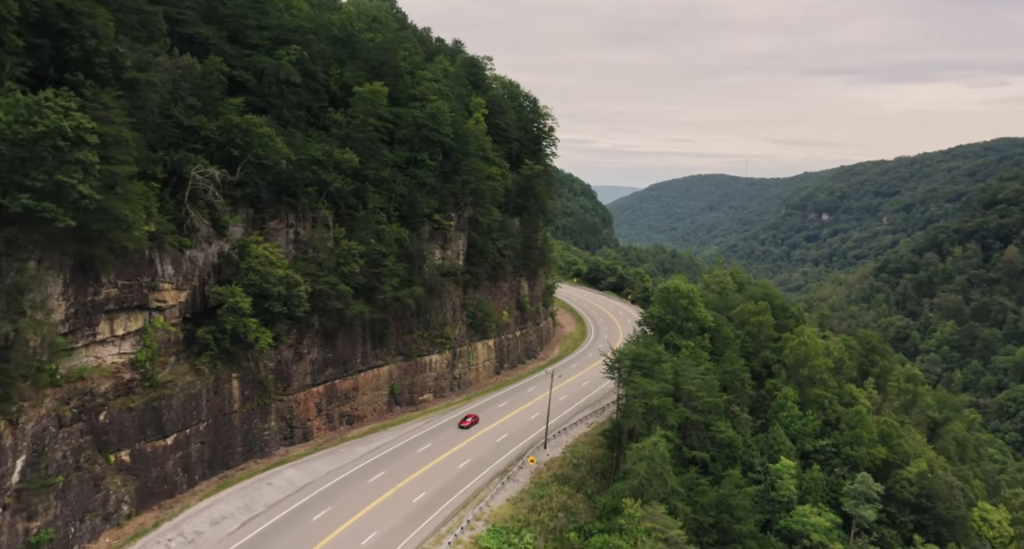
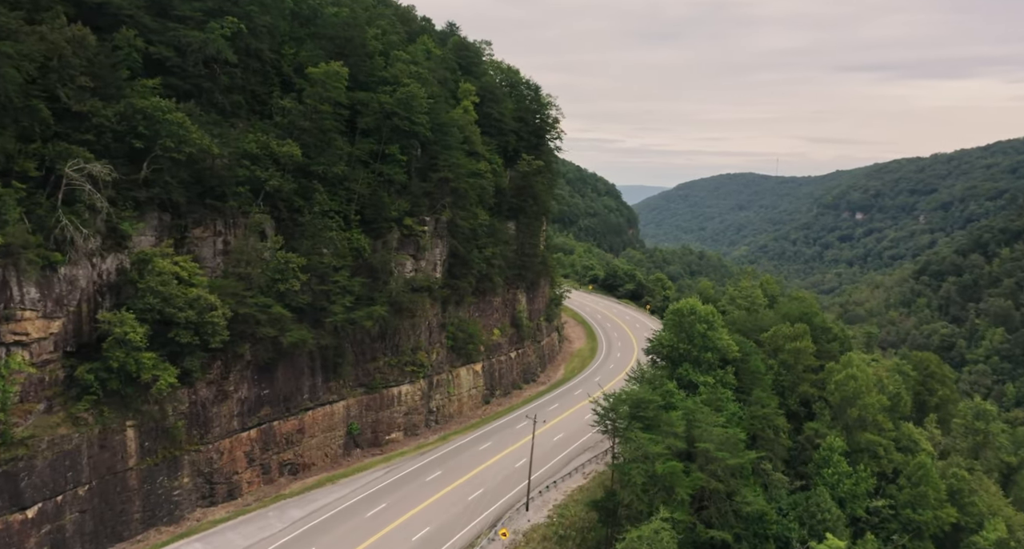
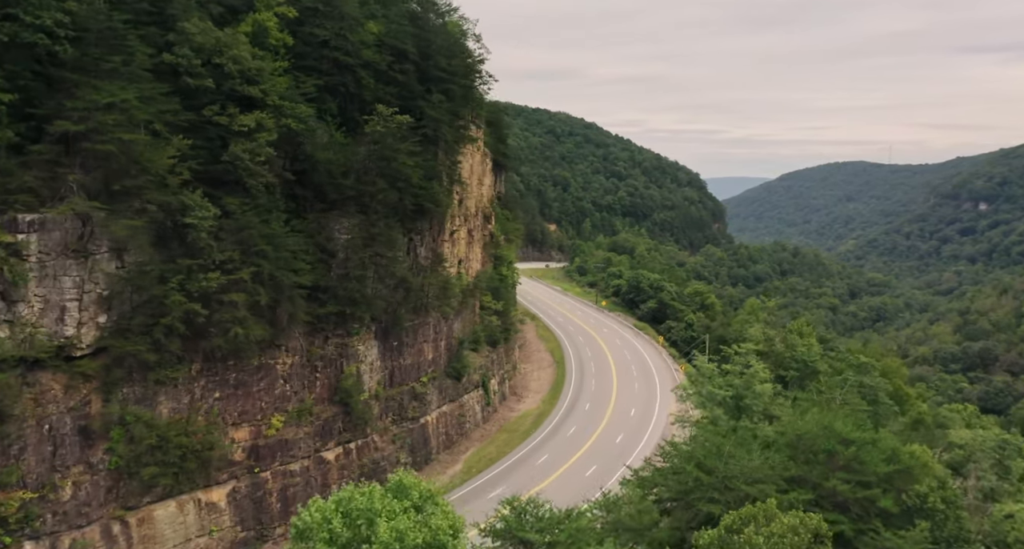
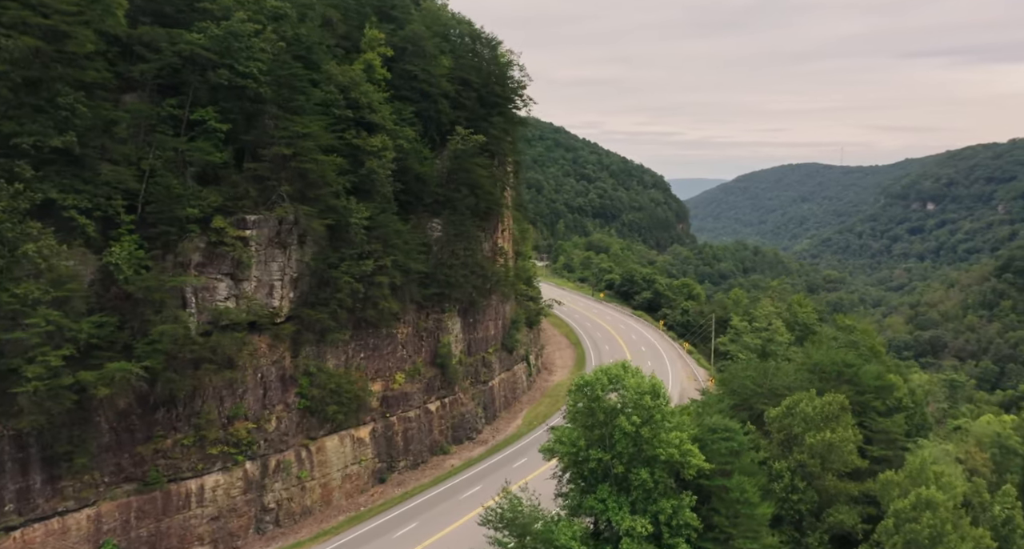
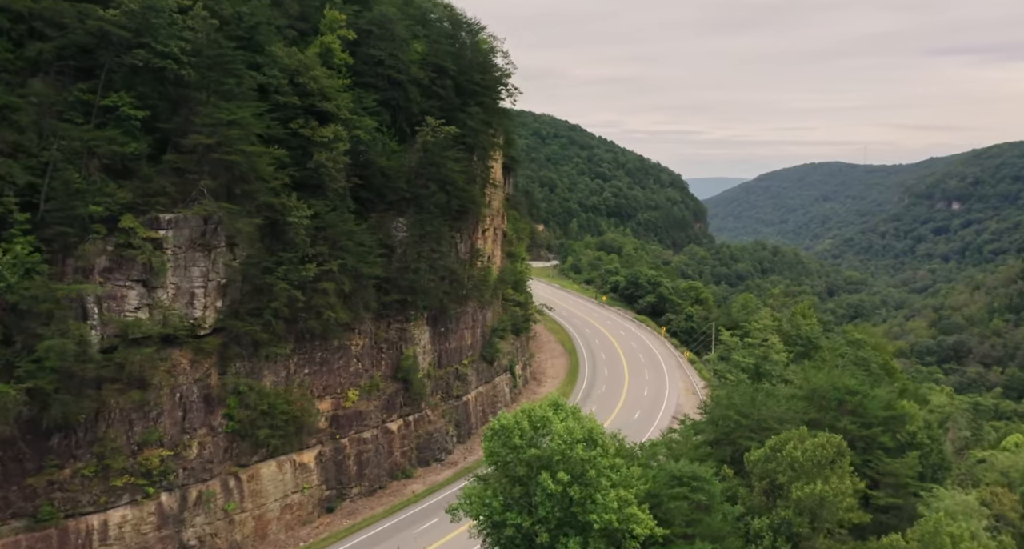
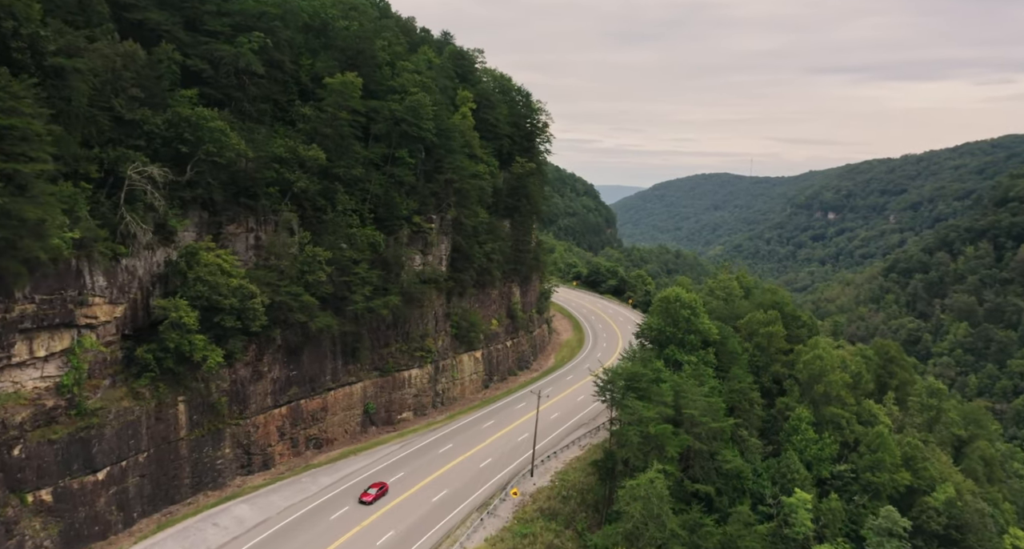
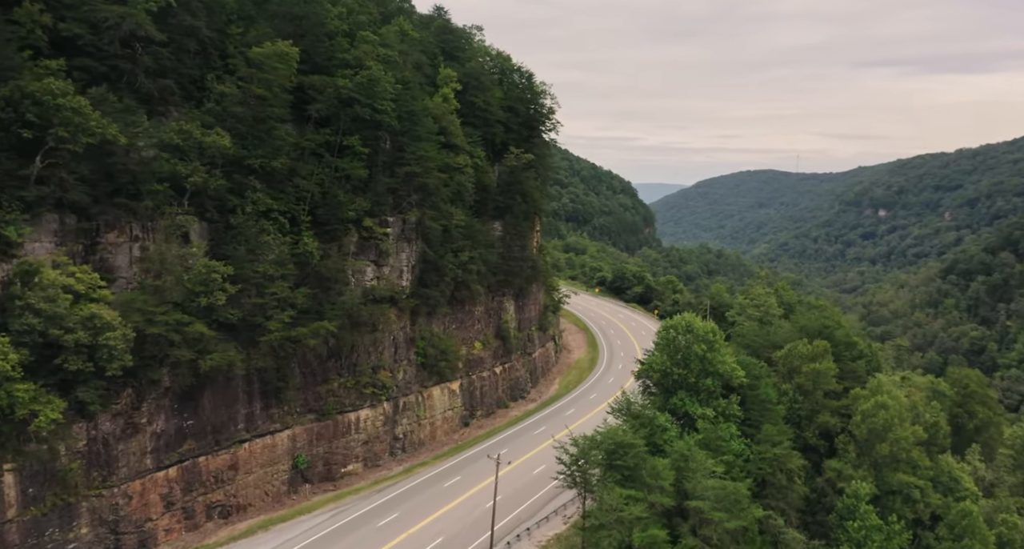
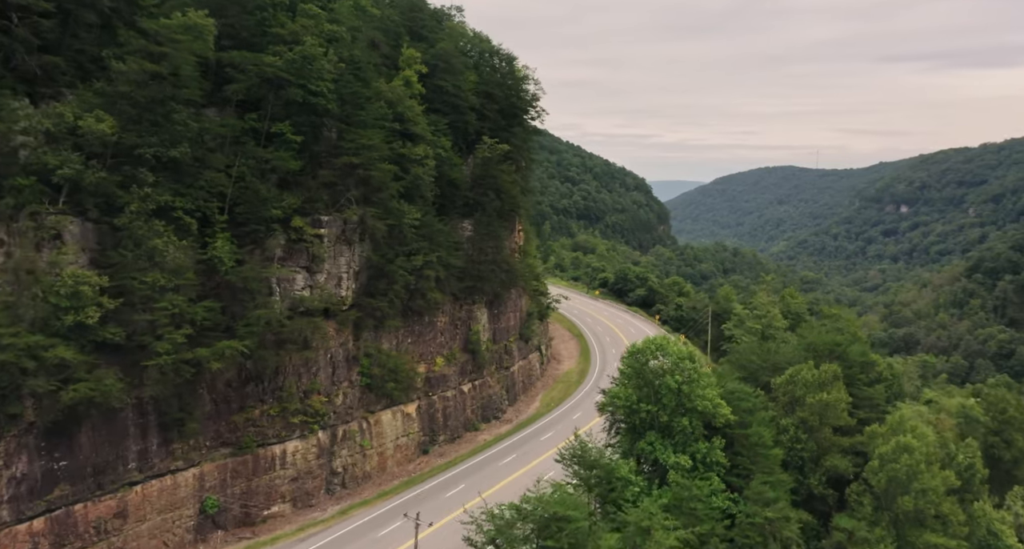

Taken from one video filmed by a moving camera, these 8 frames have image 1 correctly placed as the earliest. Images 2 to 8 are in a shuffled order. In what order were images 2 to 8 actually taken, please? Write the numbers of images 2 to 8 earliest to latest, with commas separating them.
6, 2, 7, 8, 4, 5, 3
